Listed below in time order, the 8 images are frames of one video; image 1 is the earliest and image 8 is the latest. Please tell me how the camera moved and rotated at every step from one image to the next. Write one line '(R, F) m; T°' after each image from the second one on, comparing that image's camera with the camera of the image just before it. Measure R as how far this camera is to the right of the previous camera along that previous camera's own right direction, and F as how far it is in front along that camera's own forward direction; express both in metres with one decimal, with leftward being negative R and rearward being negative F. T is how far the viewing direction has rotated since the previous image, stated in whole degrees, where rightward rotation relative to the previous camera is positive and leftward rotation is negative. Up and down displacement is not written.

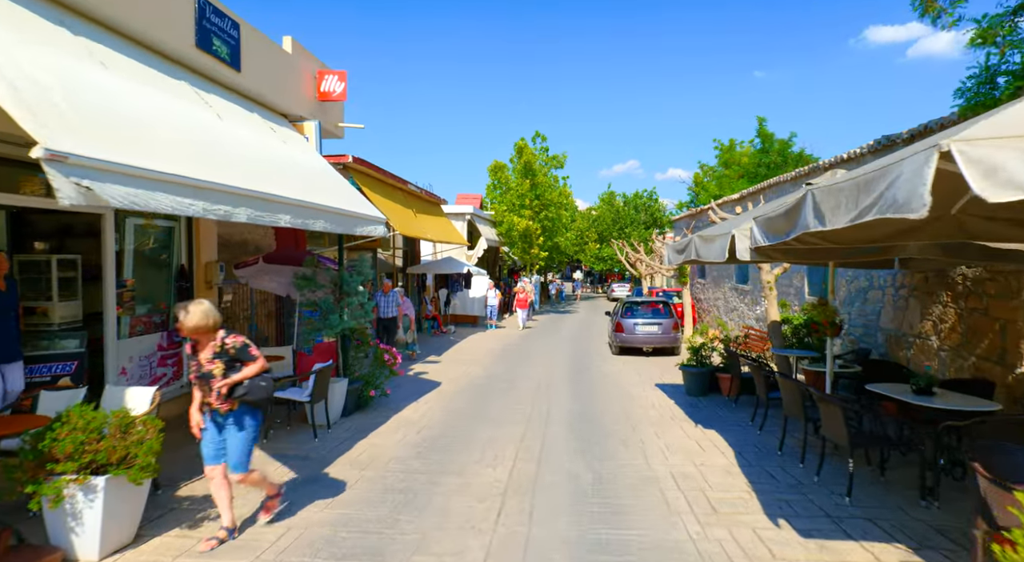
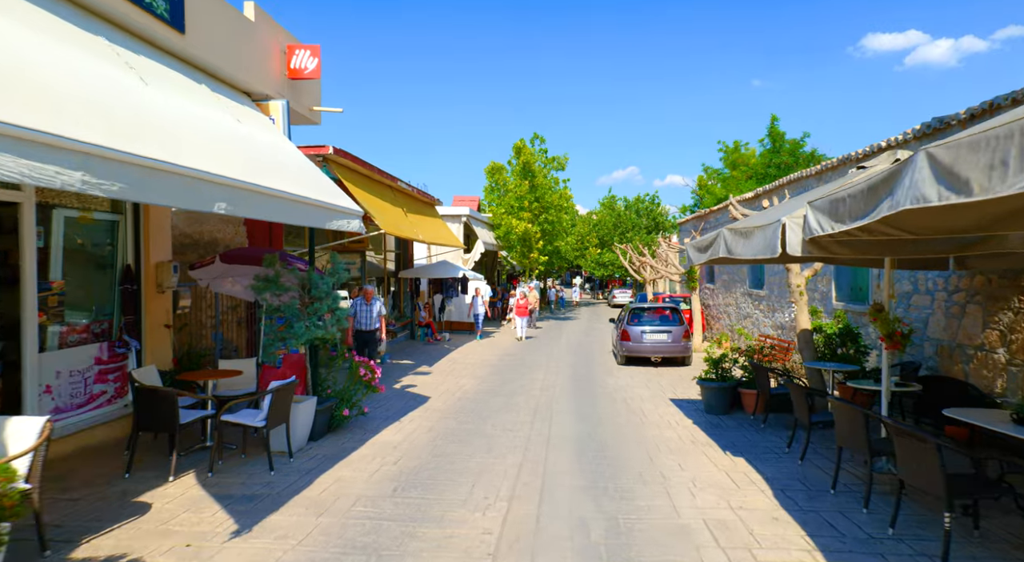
(0.0, +1.1) m; 0°
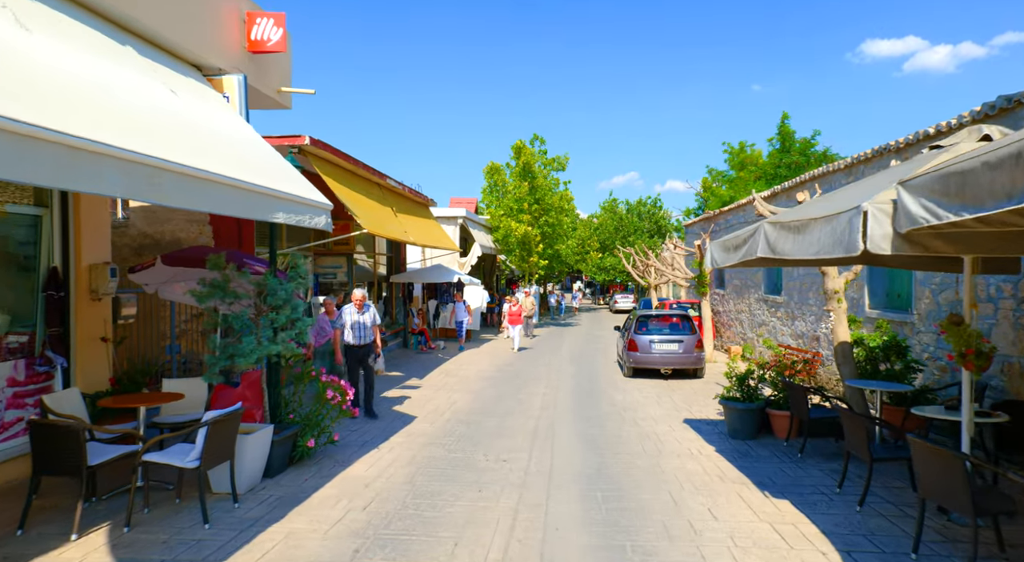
(+0.1, +1.1) m; 0°
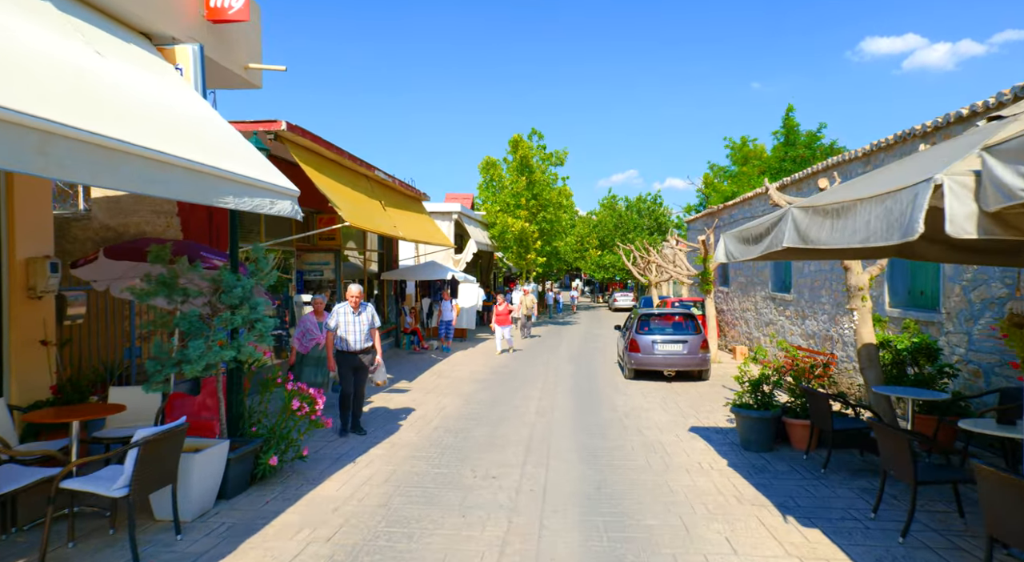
(+0.1, +0.7) m; 0°
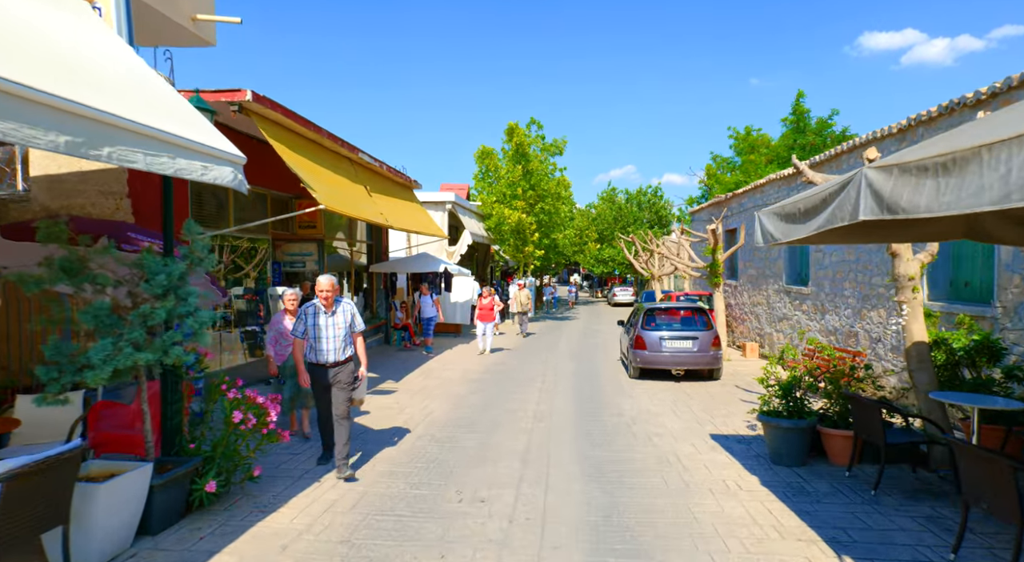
(0.0, +1.0) m; 0°
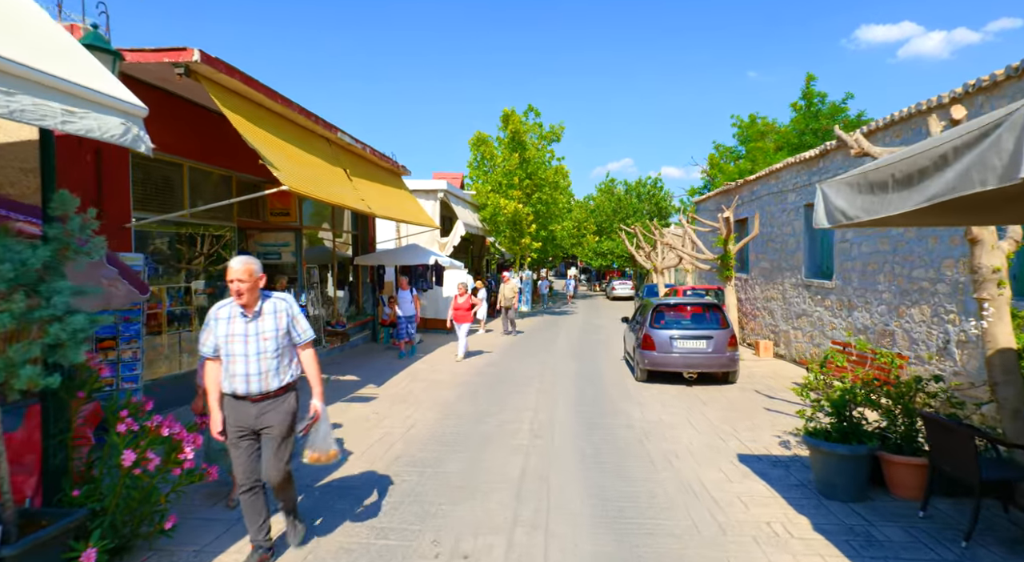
(0.0, +1.1) m; 0°
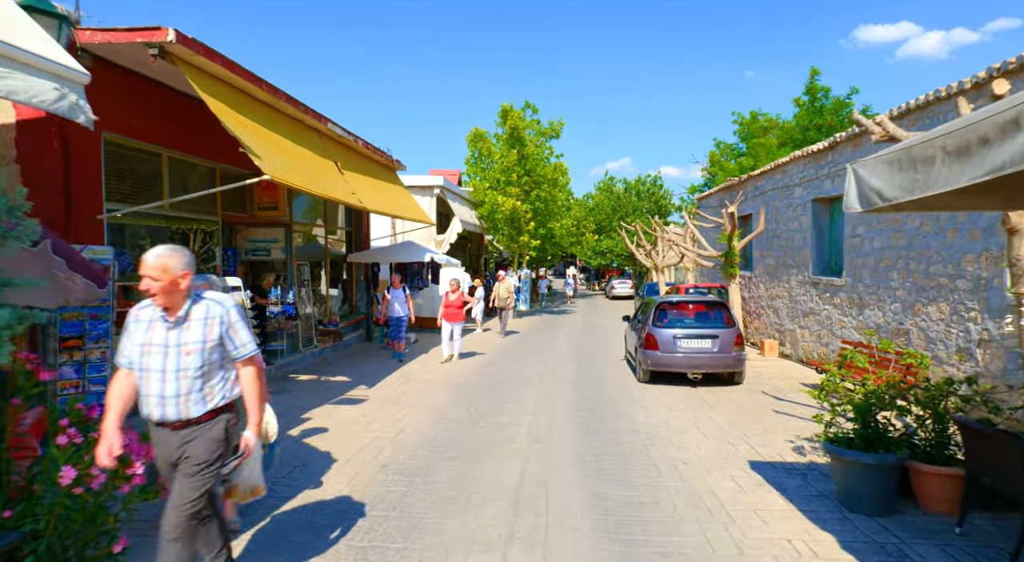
(0.0, +0.4) m; 0°
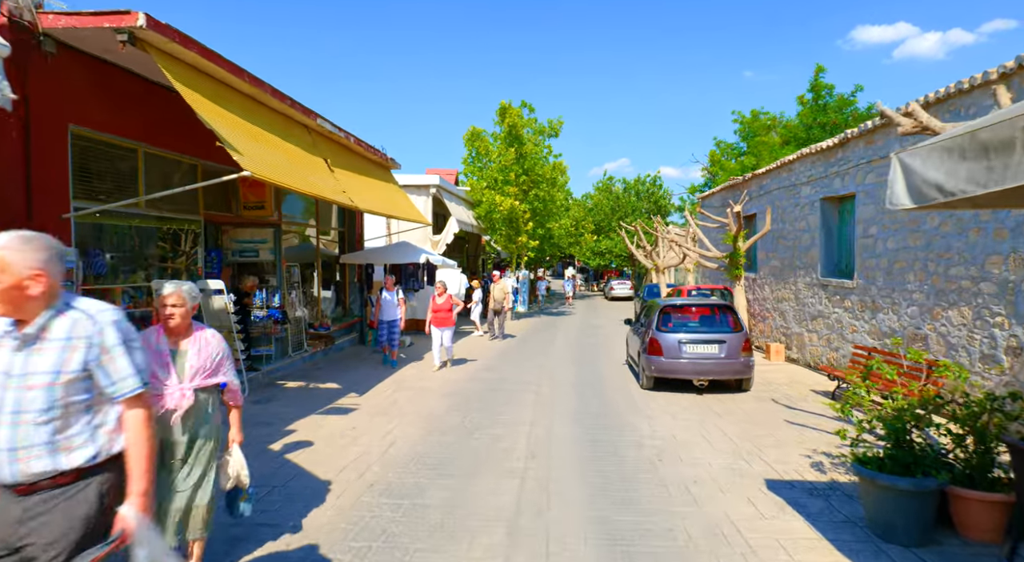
(0.0, +0.4) m; 0°
